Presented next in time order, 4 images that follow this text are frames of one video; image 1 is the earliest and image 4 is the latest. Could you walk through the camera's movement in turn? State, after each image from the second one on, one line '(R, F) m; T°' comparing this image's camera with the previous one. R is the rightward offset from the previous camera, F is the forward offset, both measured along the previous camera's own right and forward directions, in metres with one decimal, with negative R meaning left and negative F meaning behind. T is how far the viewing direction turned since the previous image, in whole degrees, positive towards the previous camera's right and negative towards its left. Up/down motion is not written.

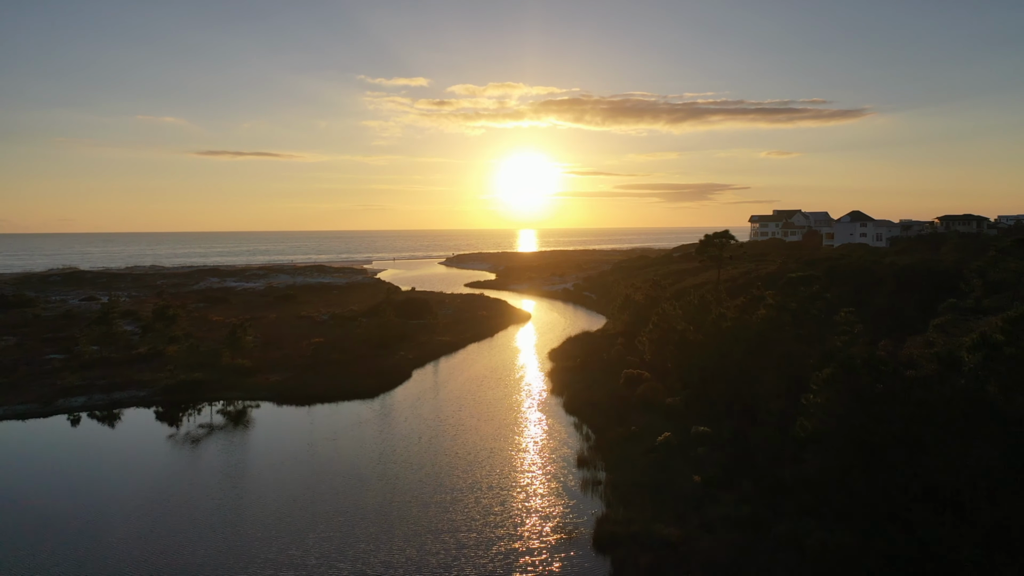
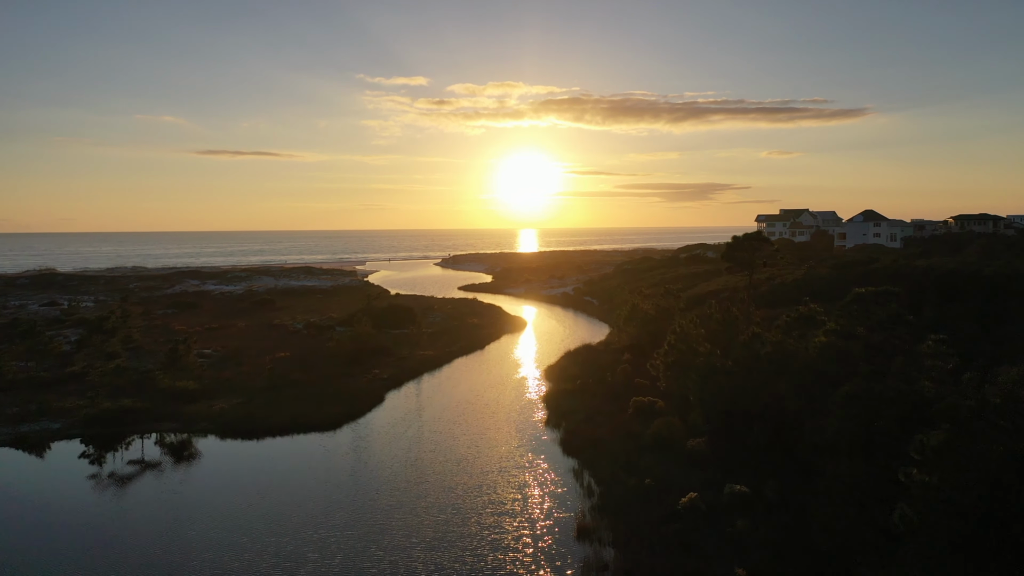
(+1.2, +7.7) m; 0°
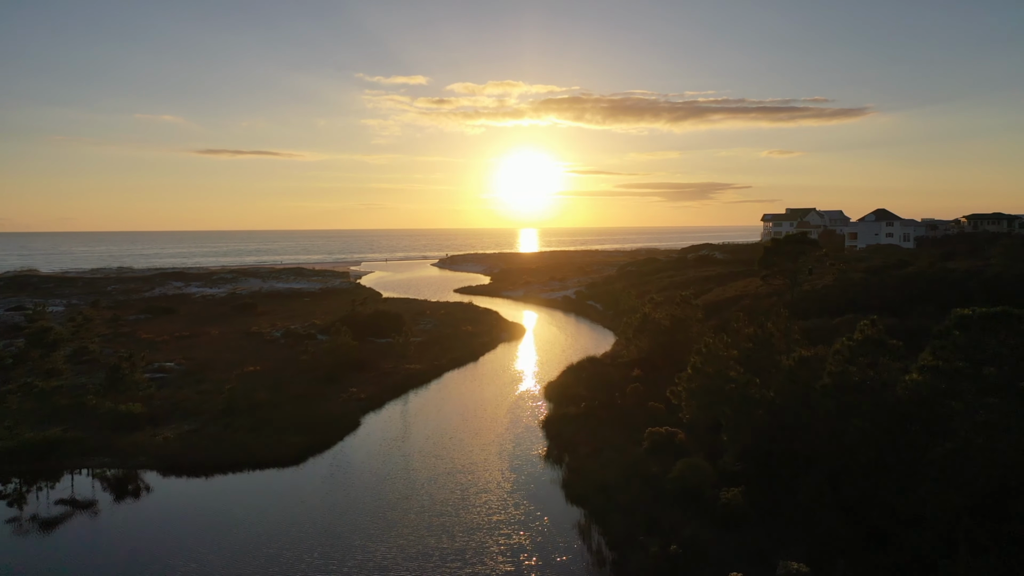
(+0.5, +6.1) m; 0°
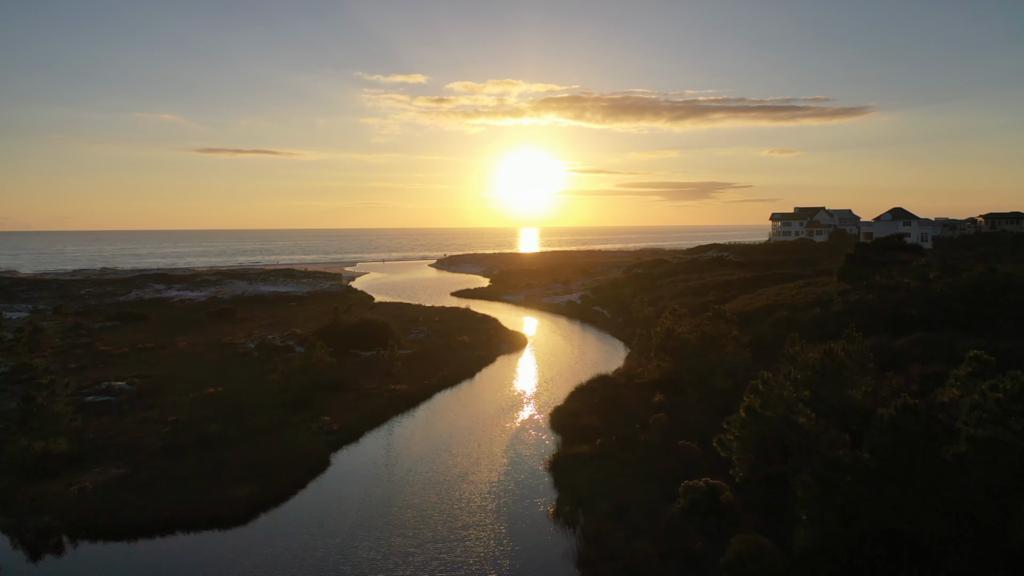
(-0.1, +7.0) m; 0°
